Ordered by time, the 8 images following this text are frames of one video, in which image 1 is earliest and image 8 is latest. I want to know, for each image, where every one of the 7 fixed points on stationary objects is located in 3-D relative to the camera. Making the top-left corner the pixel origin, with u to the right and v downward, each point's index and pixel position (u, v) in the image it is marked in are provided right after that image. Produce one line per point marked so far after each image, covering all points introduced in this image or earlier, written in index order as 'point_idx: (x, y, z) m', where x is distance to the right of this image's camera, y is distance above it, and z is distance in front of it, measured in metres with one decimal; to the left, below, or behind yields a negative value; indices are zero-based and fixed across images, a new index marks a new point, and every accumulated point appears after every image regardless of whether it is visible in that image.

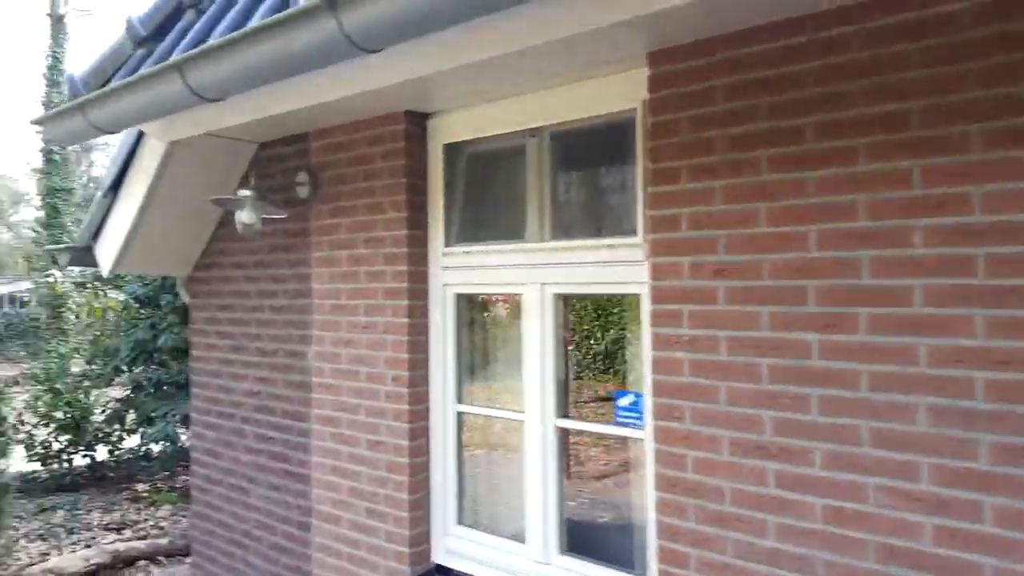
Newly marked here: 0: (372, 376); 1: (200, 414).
0: (-0.5, -0.3, +2.6) m
1: (-1.5, -0.6, +3.6) m
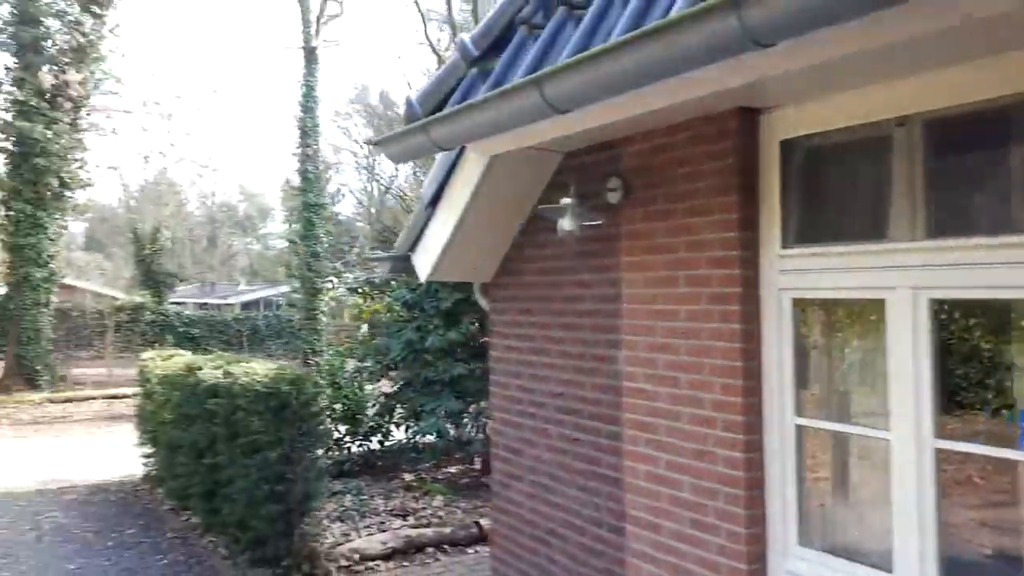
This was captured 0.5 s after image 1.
0: (+0.6, -0.3, +2.6) m
1: (-0.1, -0.6, +3.7) m
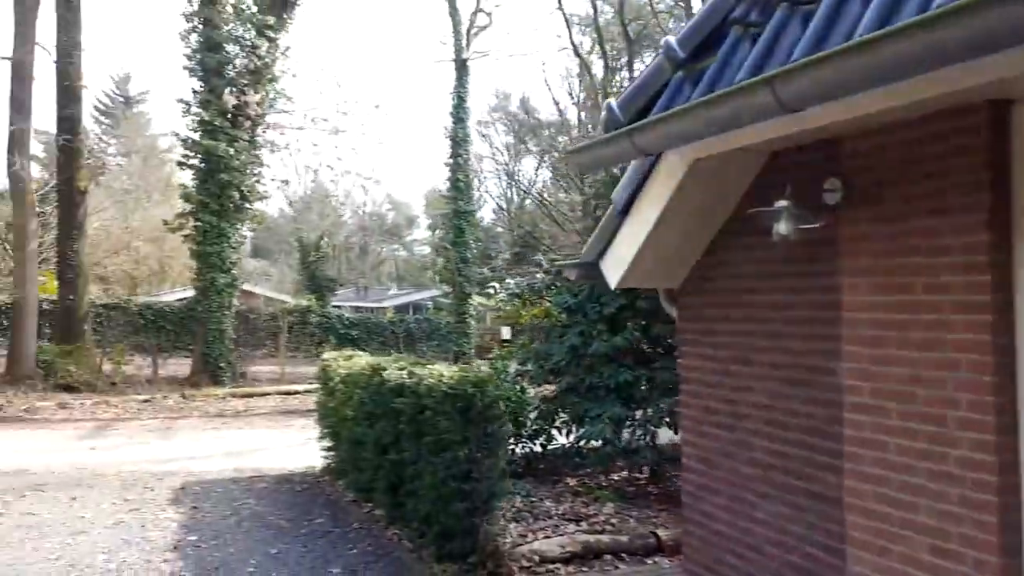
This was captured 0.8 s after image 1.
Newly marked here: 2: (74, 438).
0: (+1.3, -0.4, +2.4) m
1: (+0.9, -0.6, +3.6) m
2: (-6.6, -2.2, +11.3) m
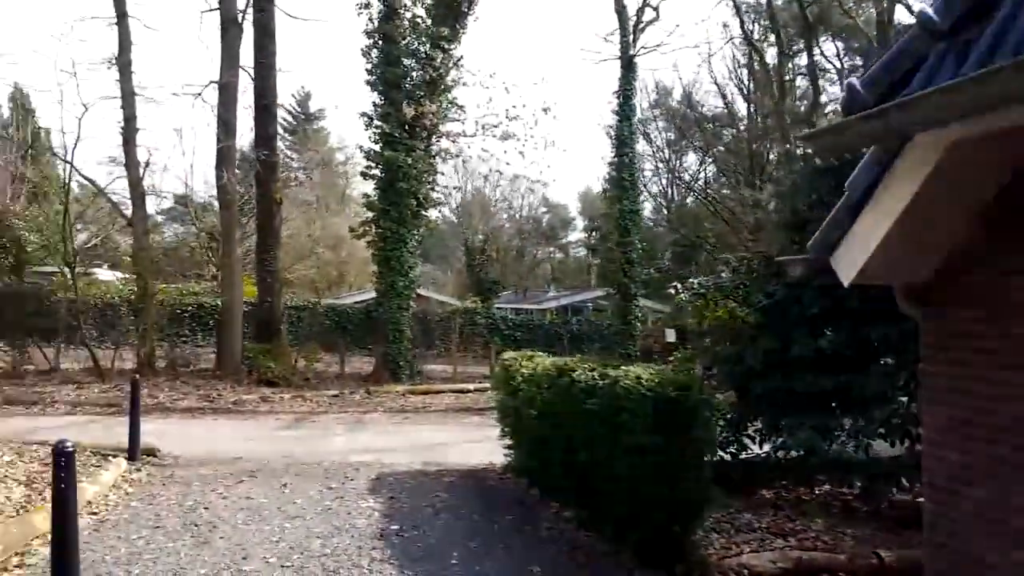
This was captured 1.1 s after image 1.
0: (+2.1, -0.3, +2.0) m
1: (+1.8, -0.6, +3.3) m
2: (-3.9, -2.3, +12.3) m
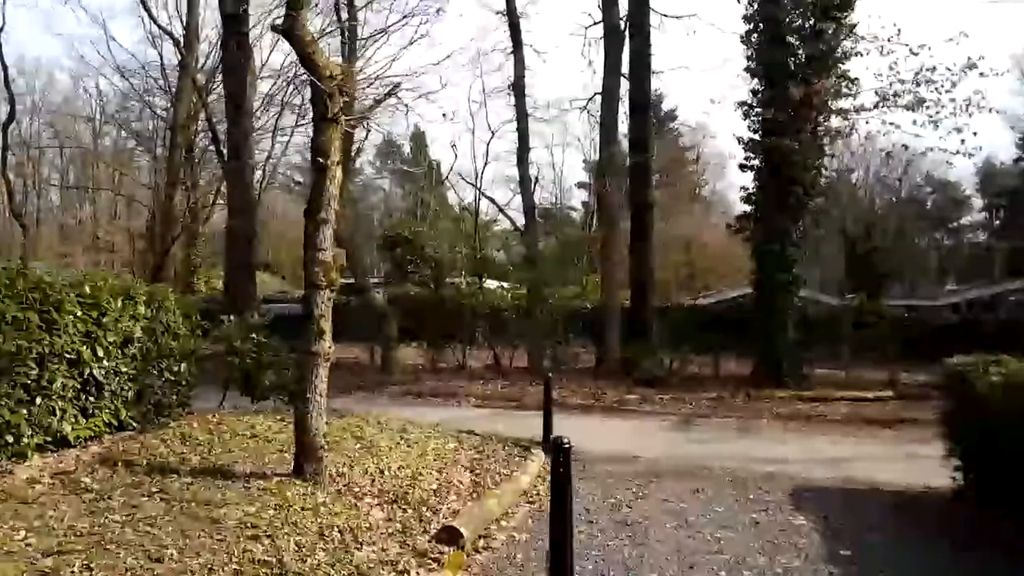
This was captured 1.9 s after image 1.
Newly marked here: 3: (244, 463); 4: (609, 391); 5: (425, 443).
0: (+3.3, -0.2, +0.4) m
1: (+3.6, -0.5, +1.6) m
2: (+2.5, -2.3, +12.3) m
3: (-2.1, -1.4, +6.0) m
4: (+2.0, -2.1, +15.5) m
5: (-0.9, -1.7, +8.2) m
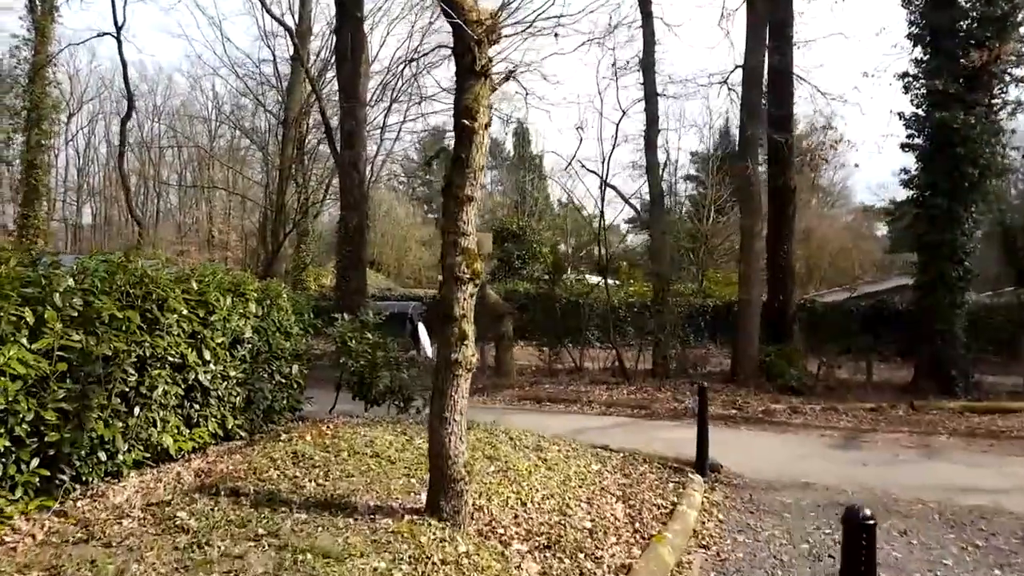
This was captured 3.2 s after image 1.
0: (+3.7, -0.2, -1.3) m
1: (+4.2, -0.5, -0.1) m
2: (+4.4, -2.2, +10.6) m
3: (-1.0, -1.3, +5.0) m
4: (+4.4, -2.1, +13.9) m
5: (+0.5, -1.6, +7.0) m
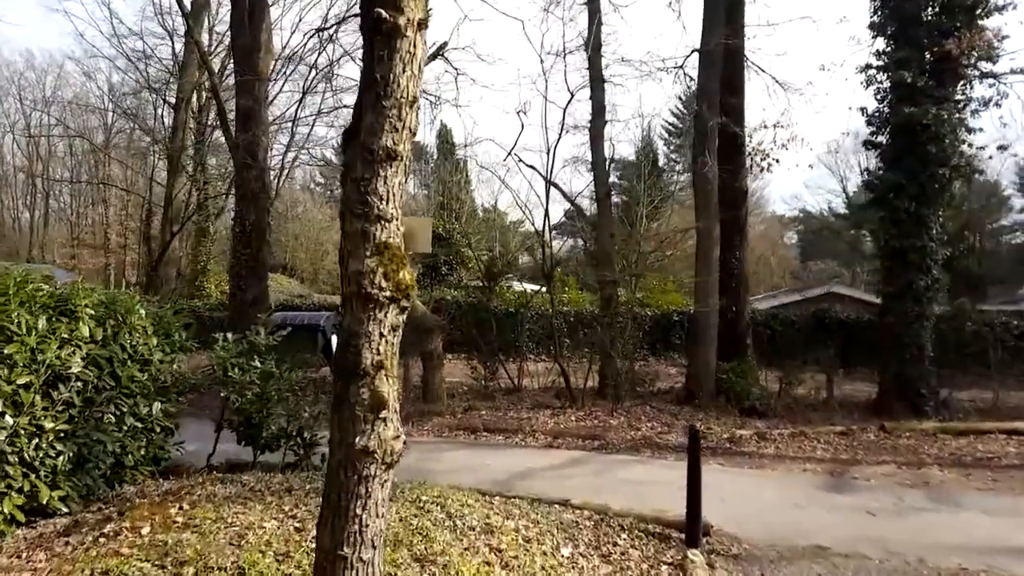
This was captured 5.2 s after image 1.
0: (+4.1, -0.3, -2.9) m
1: (+4.5, -0.6, -1.7) m
2: (+3.6, -2.4, +8.9) m
3: (-1.2, -1.4, +2.8) m
4: (+3.2, -2.2, +12.2) m
5: (+0.1, -1.7, +4.9) m
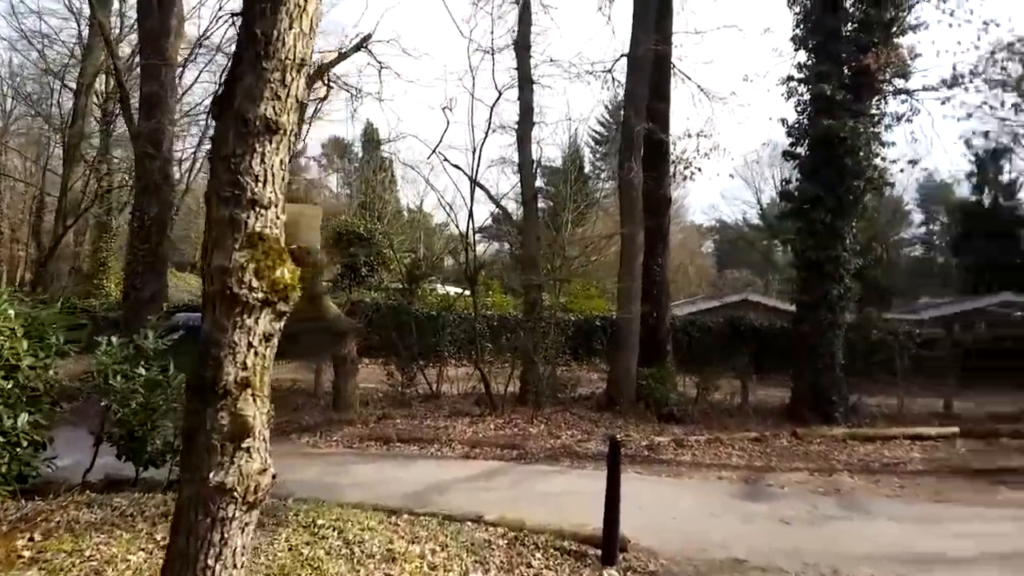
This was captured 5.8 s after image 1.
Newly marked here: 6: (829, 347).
0: (+4.3, -0.3, -2.9) m
1: (+4.6, -0.6, -1.6) m
2: (+2.6, -2.5, +8.9) m
3: (-1.5, -1.4, +2.3) m
4: (+1.9, -2.3, +12.1) m
5: (-0.5, -1.8, +4.5) m
6: (+6.0, -1.1, +14.3) m
